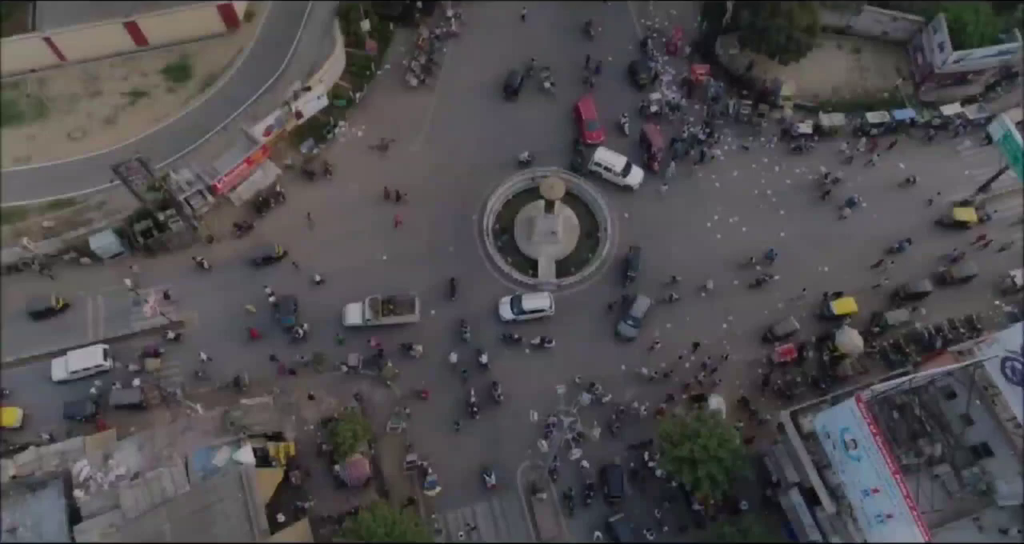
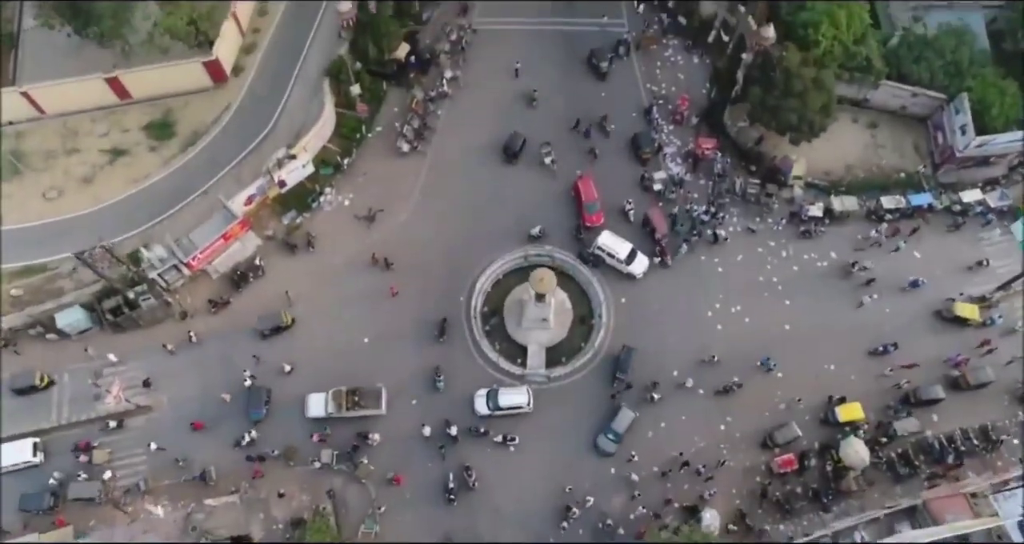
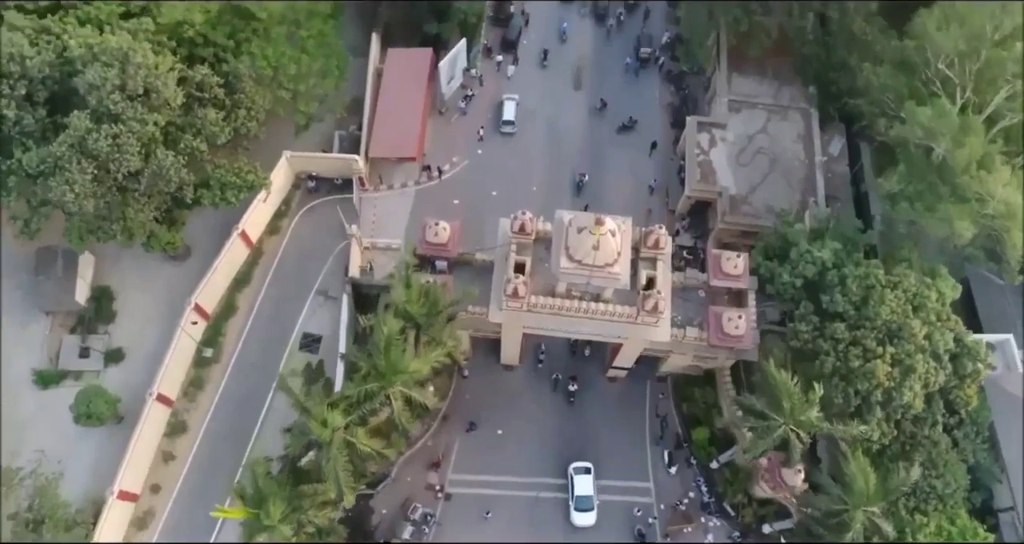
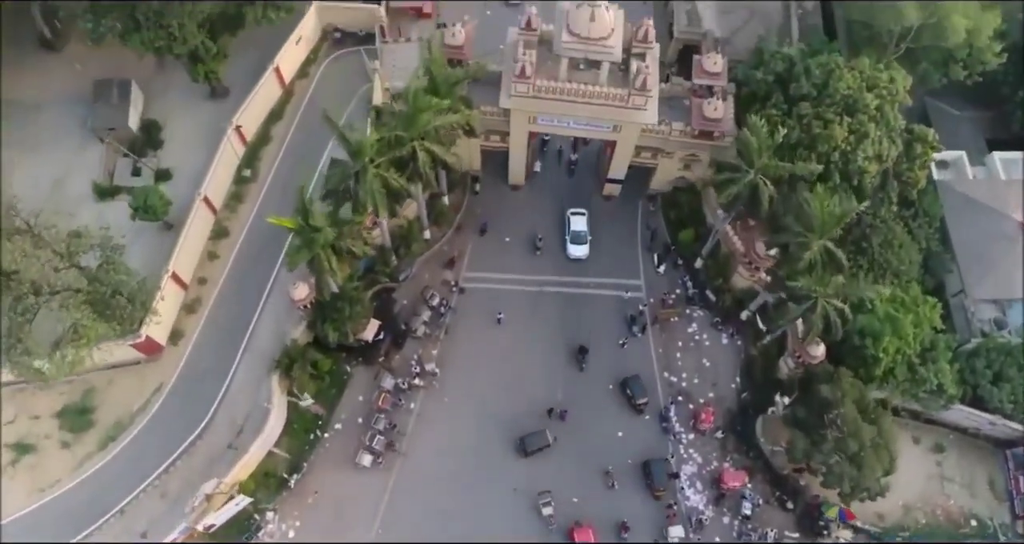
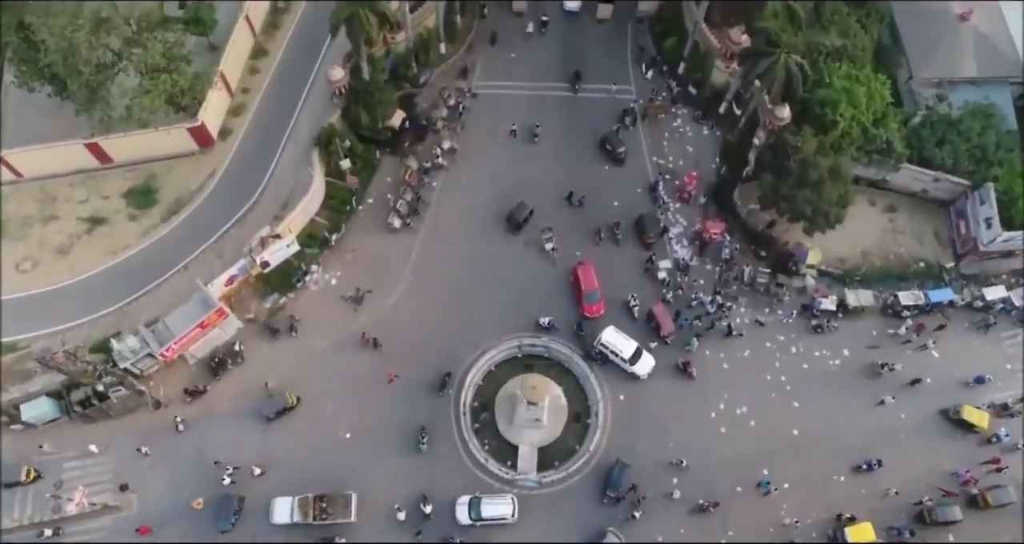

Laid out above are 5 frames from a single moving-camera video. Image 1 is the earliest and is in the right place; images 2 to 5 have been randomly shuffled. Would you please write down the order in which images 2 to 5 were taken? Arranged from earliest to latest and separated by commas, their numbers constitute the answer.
2, 5, 4, 3
